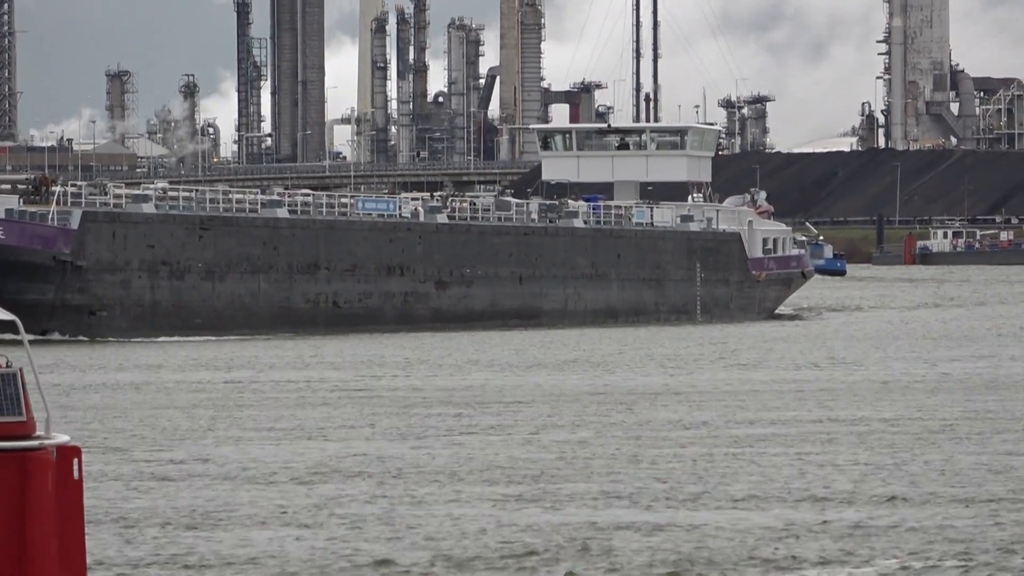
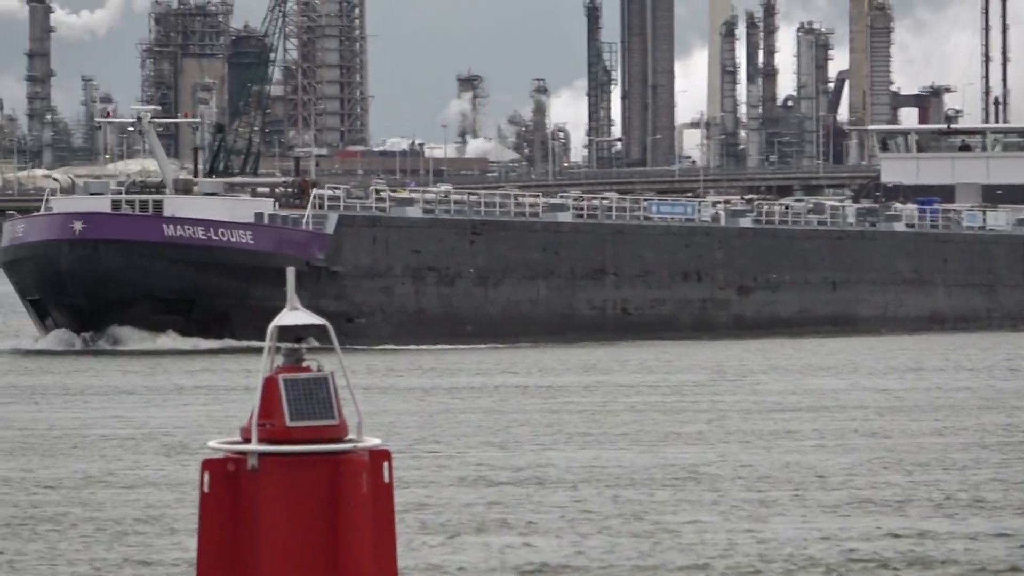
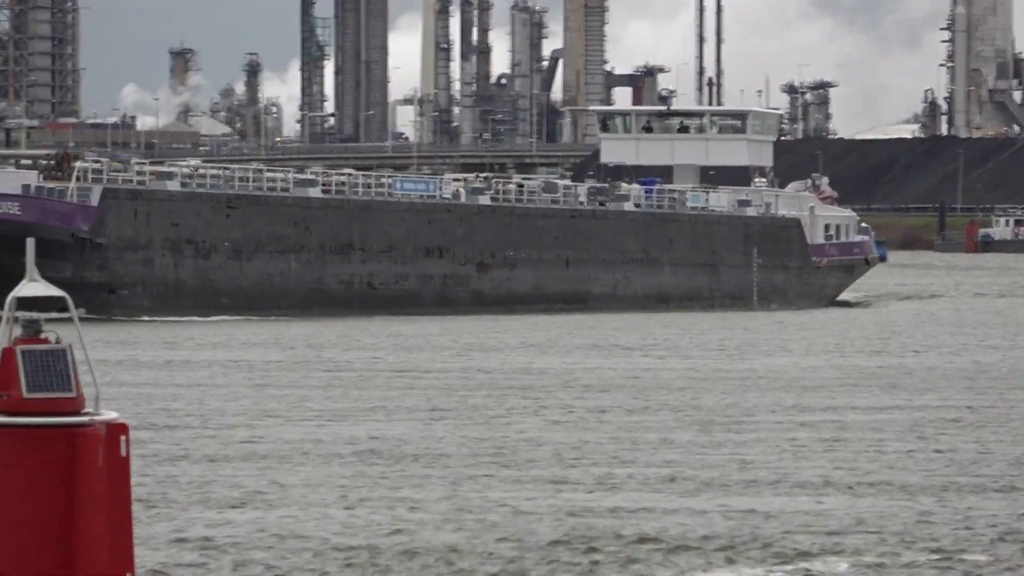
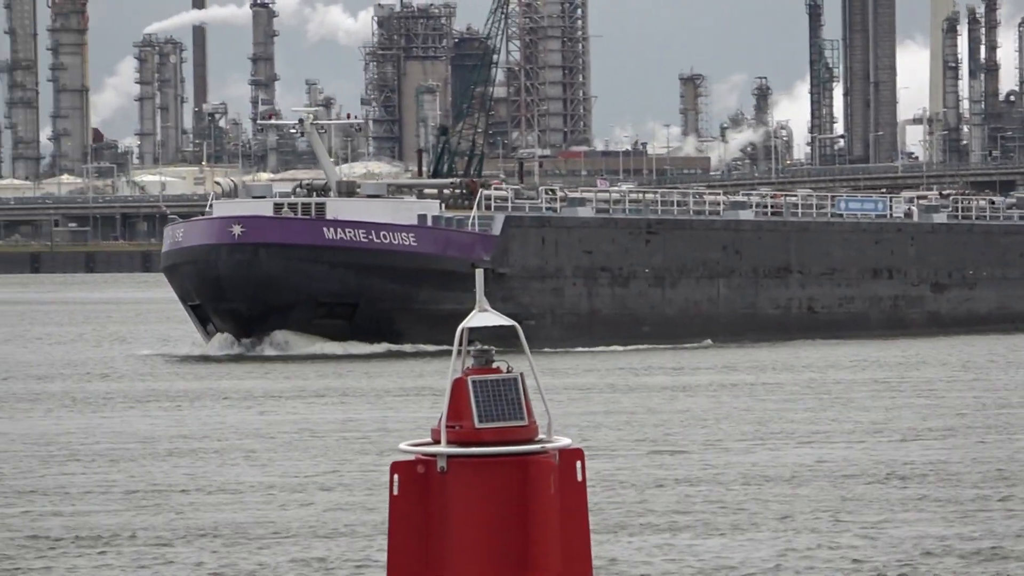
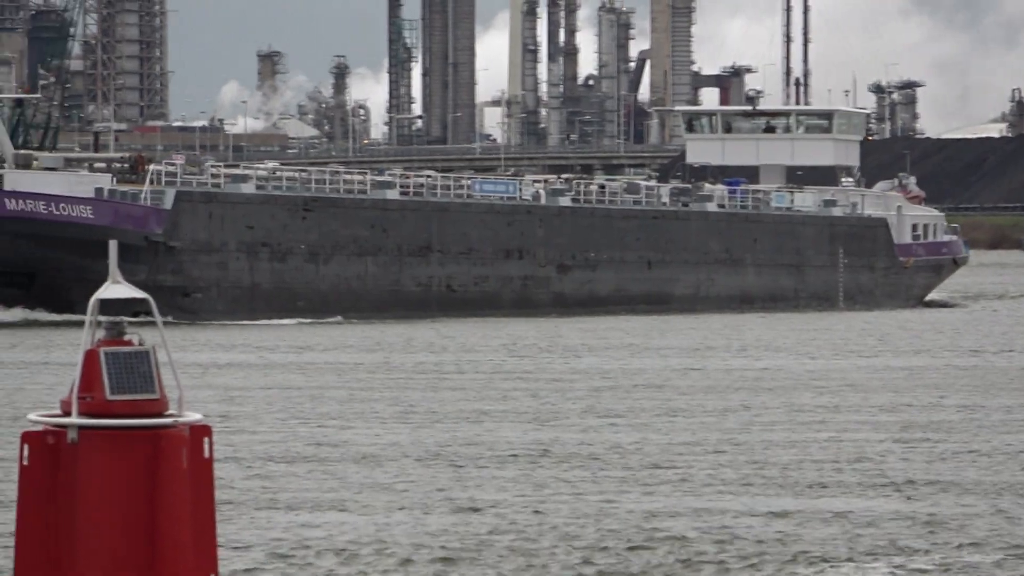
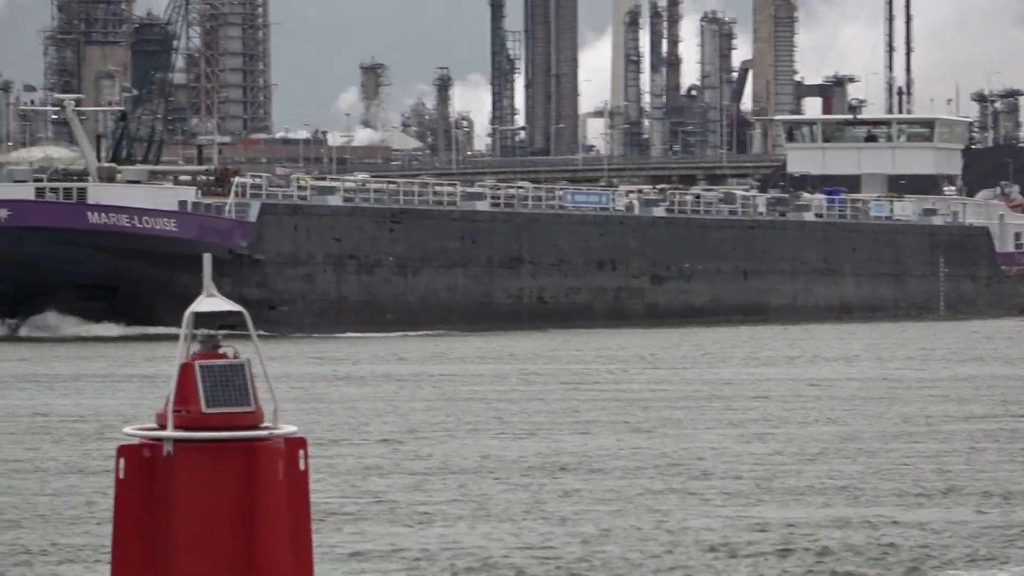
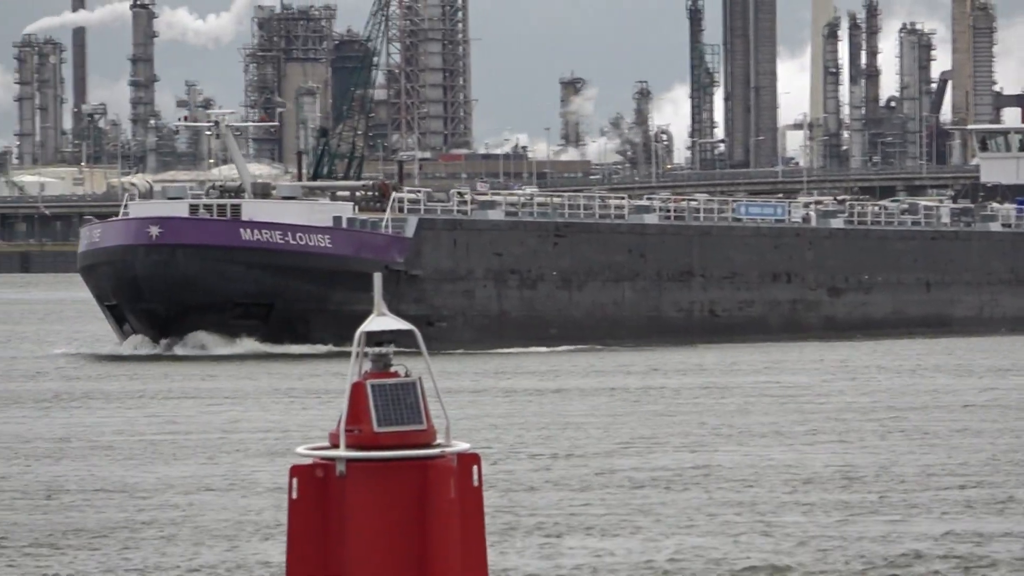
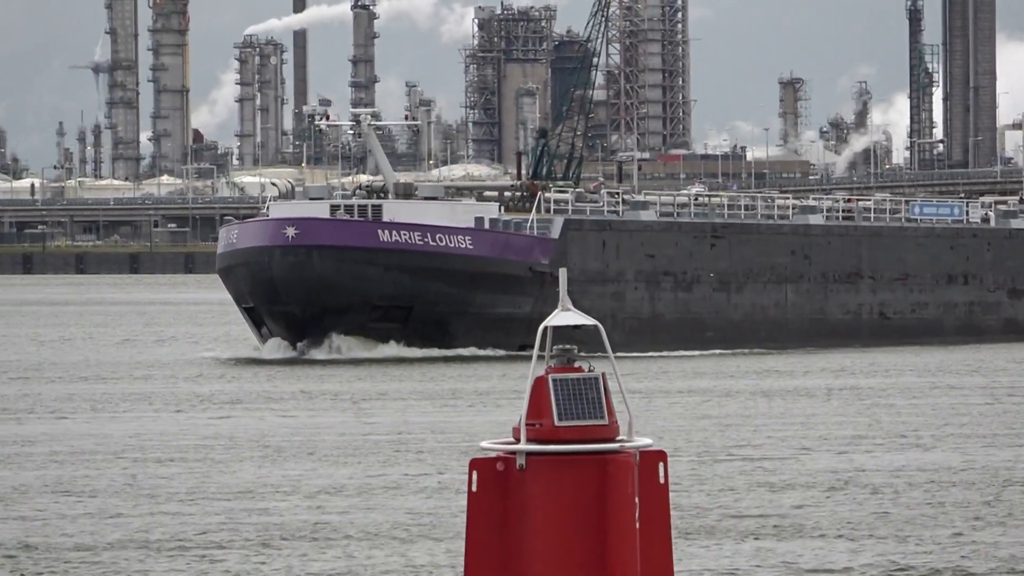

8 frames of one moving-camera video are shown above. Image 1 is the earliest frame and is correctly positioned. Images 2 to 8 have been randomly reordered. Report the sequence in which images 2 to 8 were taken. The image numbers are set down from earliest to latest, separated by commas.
3, 5, 6, 2, 7, 4, 8
